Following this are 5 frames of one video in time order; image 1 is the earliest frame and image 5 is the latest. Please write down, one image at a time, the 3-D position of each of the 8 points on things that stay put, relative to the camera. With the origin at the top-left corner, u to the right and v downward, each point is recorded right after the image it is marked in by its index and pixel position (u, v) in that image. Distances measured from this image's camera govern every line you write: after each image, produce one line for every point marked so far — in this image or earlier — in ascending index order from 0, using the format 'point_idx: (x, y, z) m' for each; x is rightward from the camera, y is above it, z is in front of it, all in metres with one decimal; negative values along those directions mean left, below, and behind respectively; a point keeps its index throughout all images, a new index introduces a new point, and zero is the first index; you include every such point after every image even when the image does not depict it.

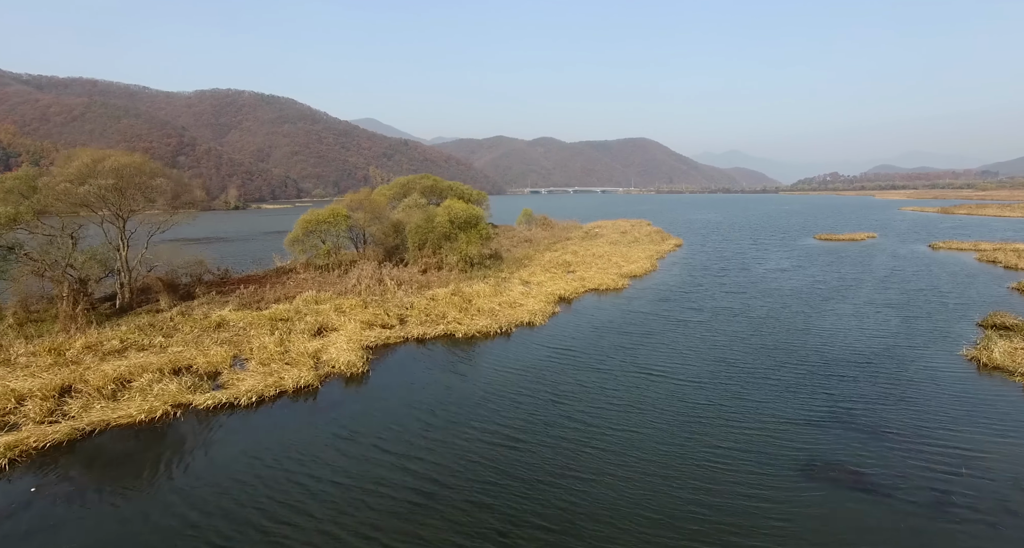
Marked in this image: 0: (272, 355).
0: (-7.0, -2.3, +16.5) m
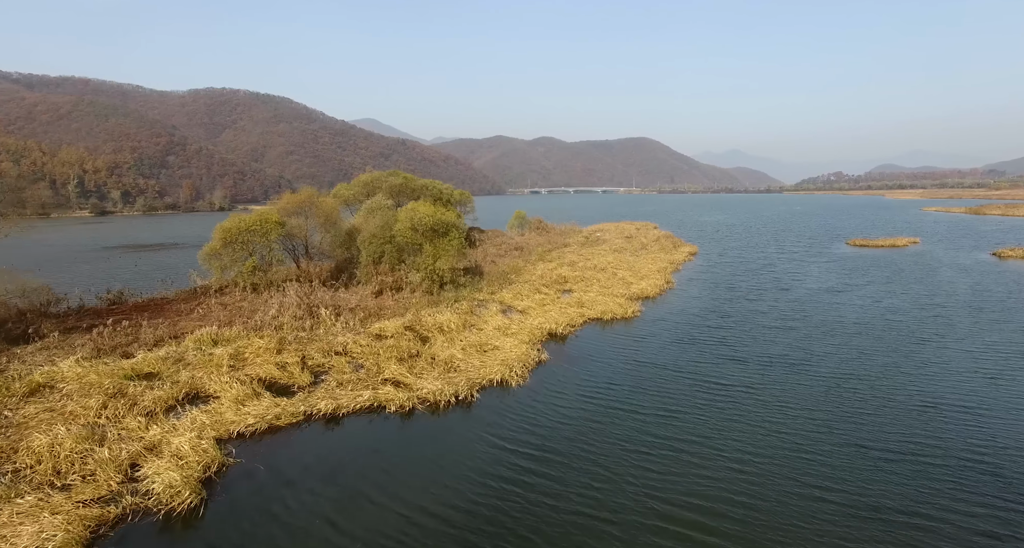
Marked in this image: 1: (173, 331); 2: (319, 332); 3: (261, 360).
0: (-8.0, -3.3, +9.8) m
1: (-11.1, -1.8, +18.7) m
2: (-6.6, -2.0, +19.6) m
3: (-7.2, -2.4, +16.4) m
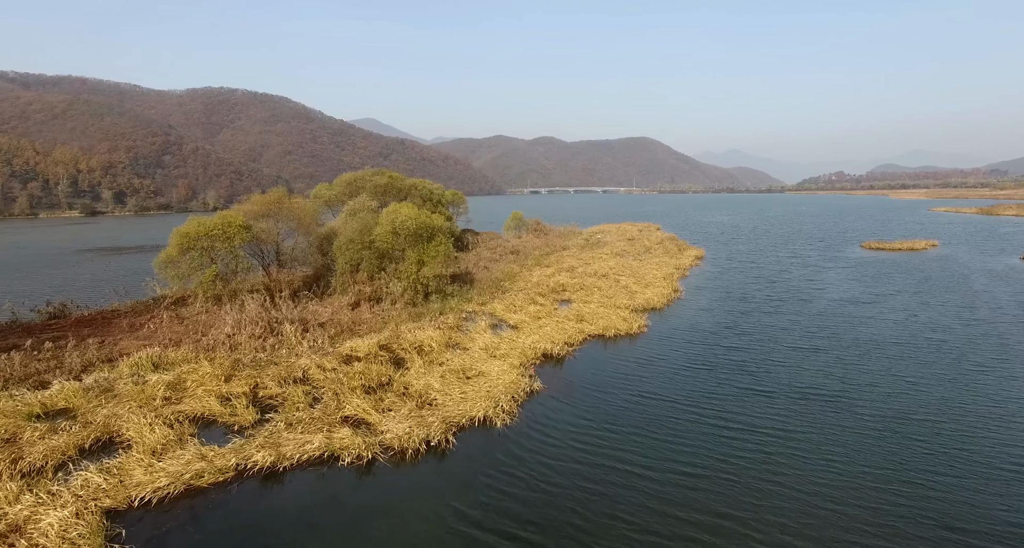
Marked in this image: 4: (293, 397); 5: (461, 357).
0: (-8.3, -3.7, +7.3) m
1: (-11.4, -2.2, +16.2) m
2: (-6.9, -2.4, +17.1) m
3: (-7.5, -2.8, +13.9) m
4: (-5.3, -2.9, +13.7) m
5: (-1.5, -2.4, +16.8) m
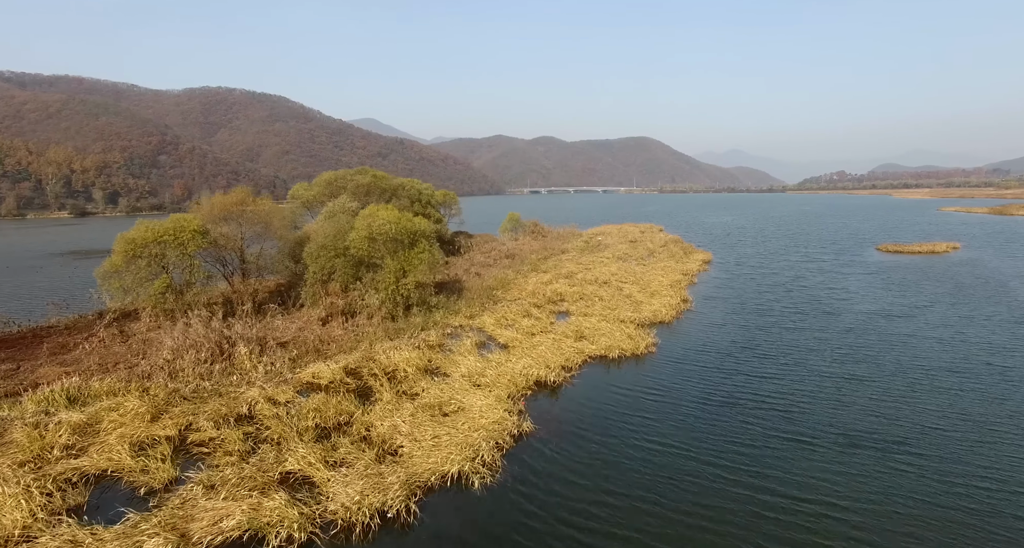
0: (-8.6, -4.0, +4.8) m
1: (-11.8, -2.6, +13.7) m
2: (-7.2, -2.8, +14.6) m
3: (-7.9, -3.2, +11.4) m
4: (-5.6, -3.3, +11.2) m
5: (-1.8, -2.8, +14.3) m
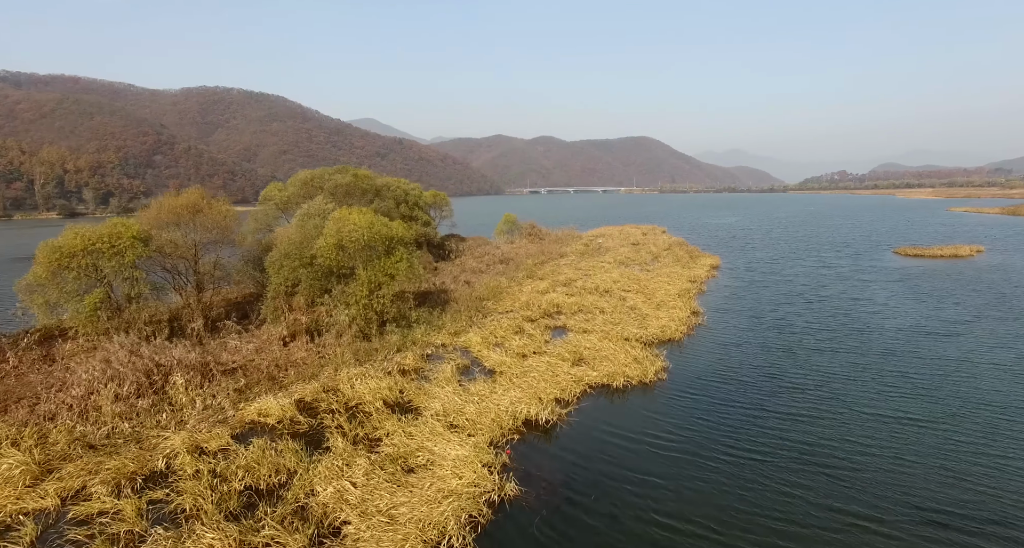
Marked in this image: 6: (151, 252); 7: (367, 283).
0: (-9.0, -4.4, +2.3) m
1: (-12.1, -3.0, +11.2) m
2: (-7.6, -3.2, +12.0) m
3: (-8.2, -3.6, +8.9) m
4: (-6.0, -3.7, +8.7) m
5: (-2.2, -3.2, +11.8) m
6: (-11.0, +0.7, +17.4) m
7: (-4.7, -0.3, +18.5) m
